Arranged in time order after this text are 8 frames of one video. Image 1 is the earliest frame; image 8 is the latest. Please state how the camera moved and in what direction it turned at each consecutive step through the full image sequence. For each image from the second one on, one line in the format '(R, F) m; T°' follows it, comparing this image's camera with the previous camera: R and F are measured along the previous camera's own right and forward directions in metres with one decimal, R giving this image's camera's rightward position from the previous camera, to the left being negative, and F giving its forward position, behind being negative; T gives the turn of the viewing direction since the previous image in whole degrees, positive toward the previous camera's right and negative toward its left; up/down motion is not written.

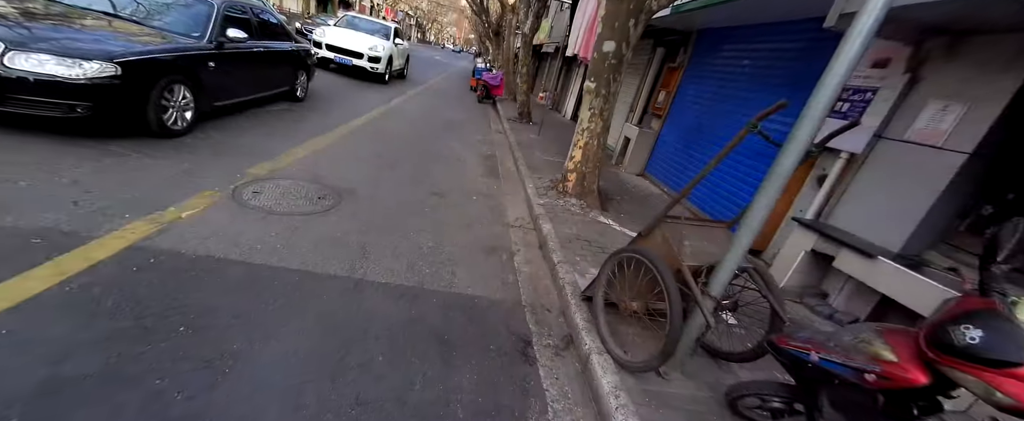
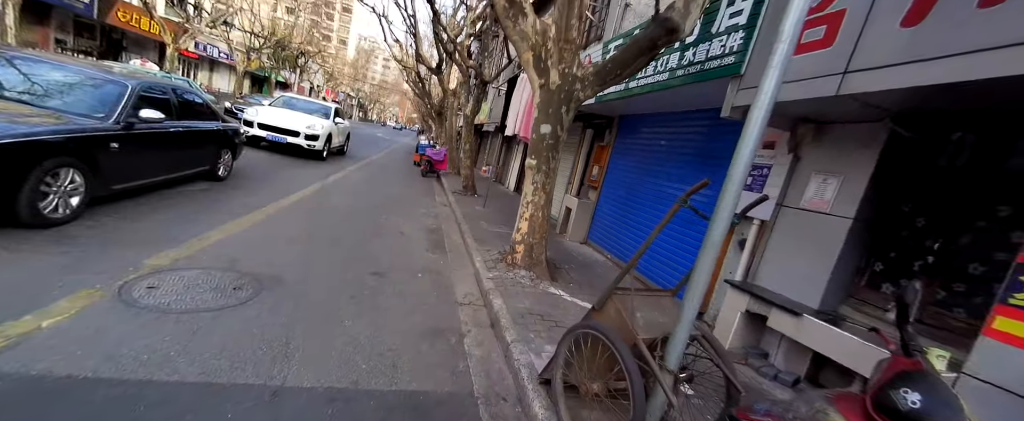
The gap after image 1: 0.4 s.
(0.0, +0.1) m; +10°
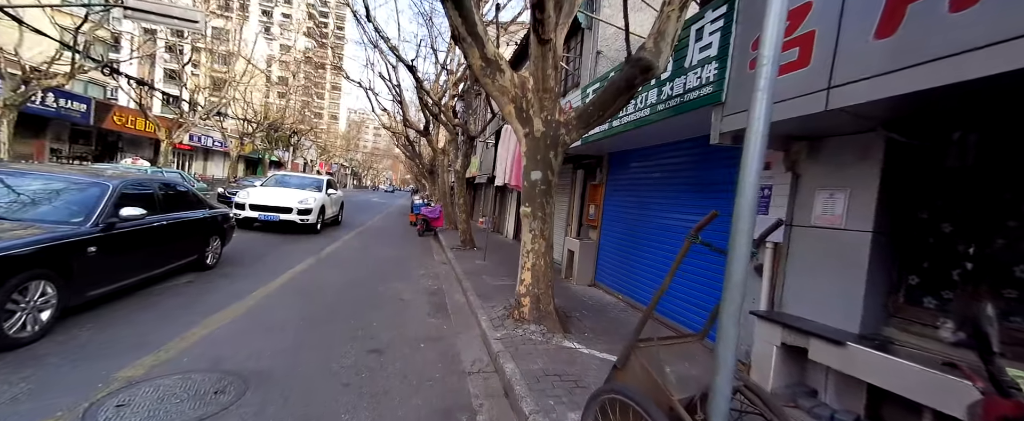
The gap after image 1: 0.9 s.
(0.0, +0.2) m; +1°
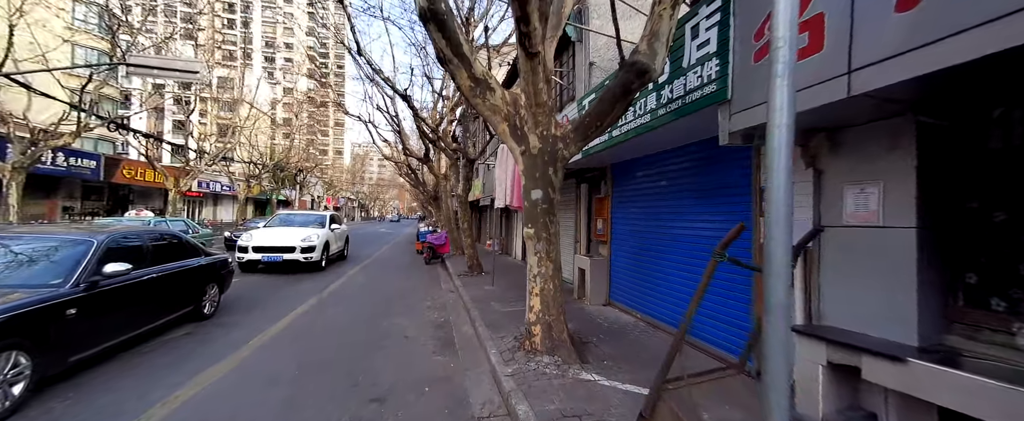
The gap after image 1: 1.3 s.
(+0.1, +0.3) m; -1°
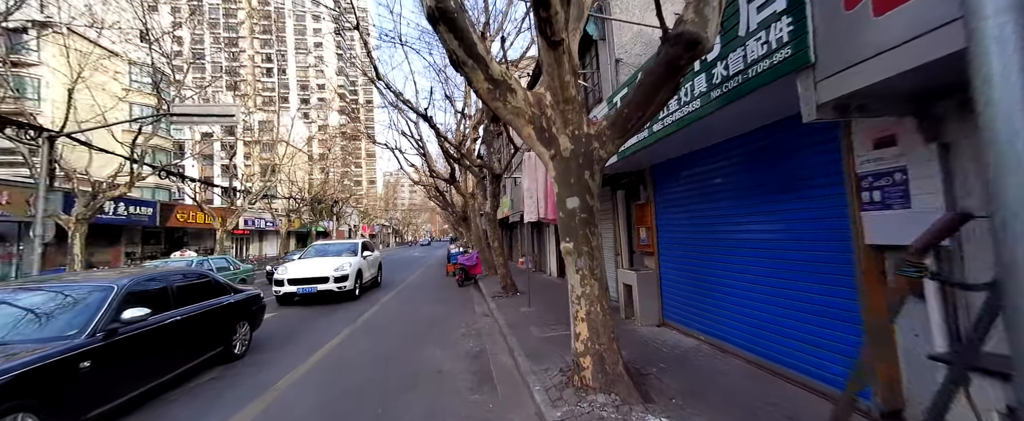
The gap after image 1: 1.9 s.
(0.0, +0.5) m; -5°
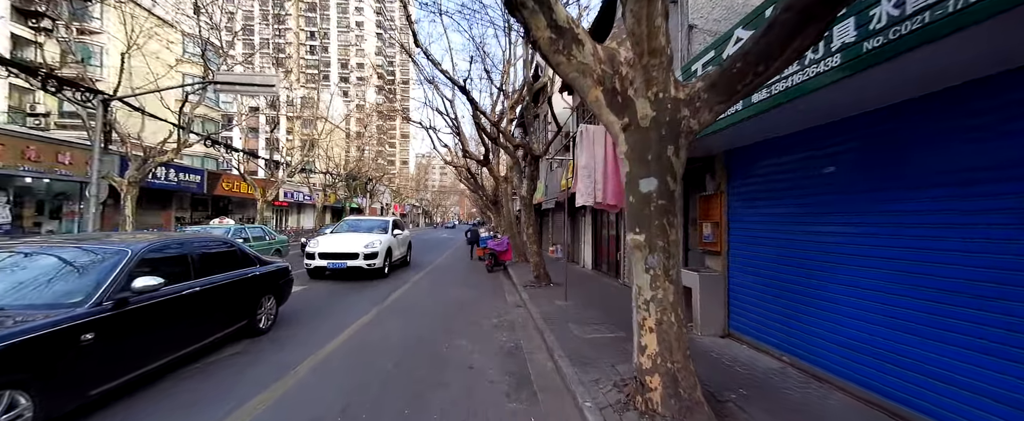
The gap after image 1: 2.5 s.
(-0.3, +0.6) m; -5°
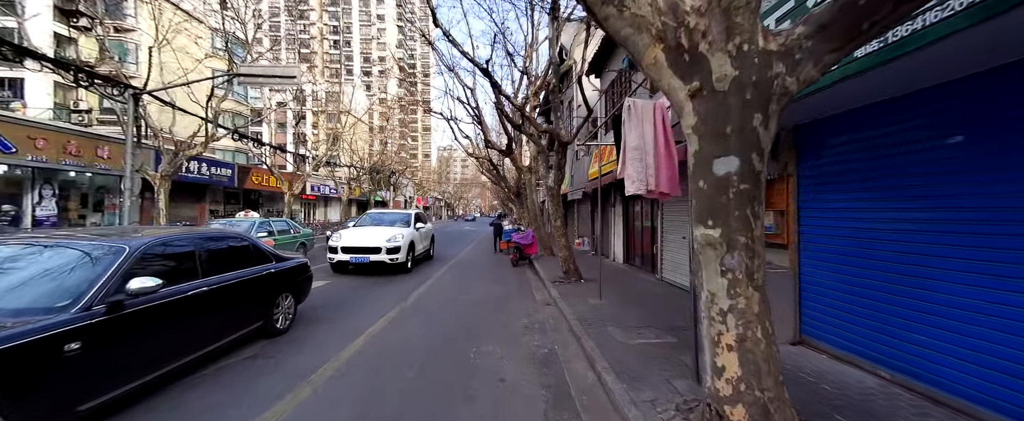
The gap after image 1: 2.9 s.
(-0.1, +0.5) m; -4°
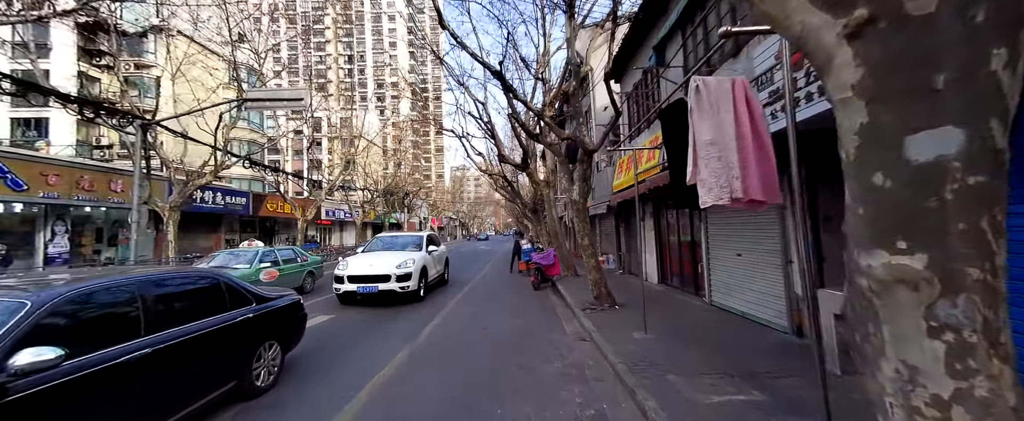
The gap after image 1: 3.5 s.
(-0.1, +0.9) m; -3°
